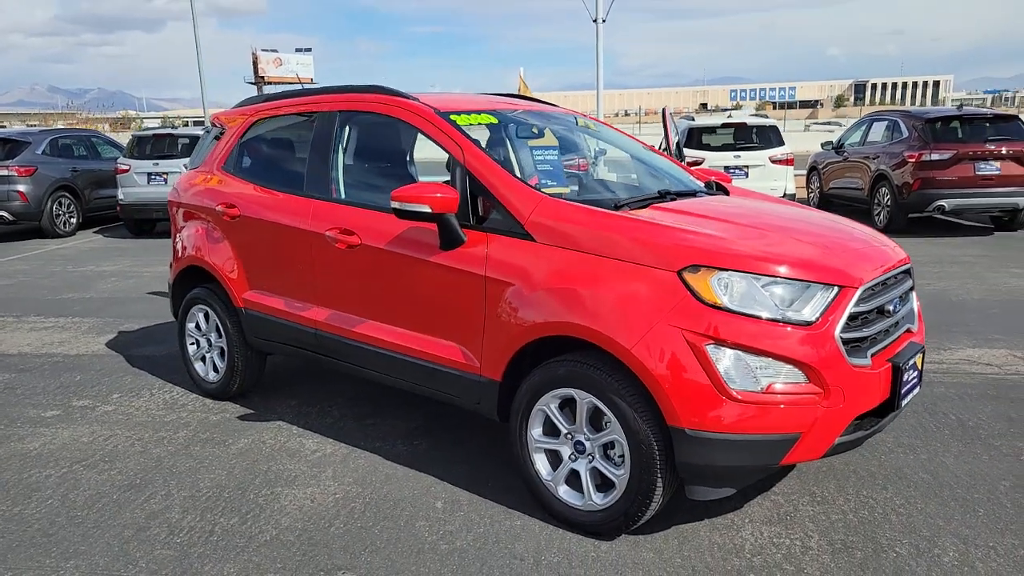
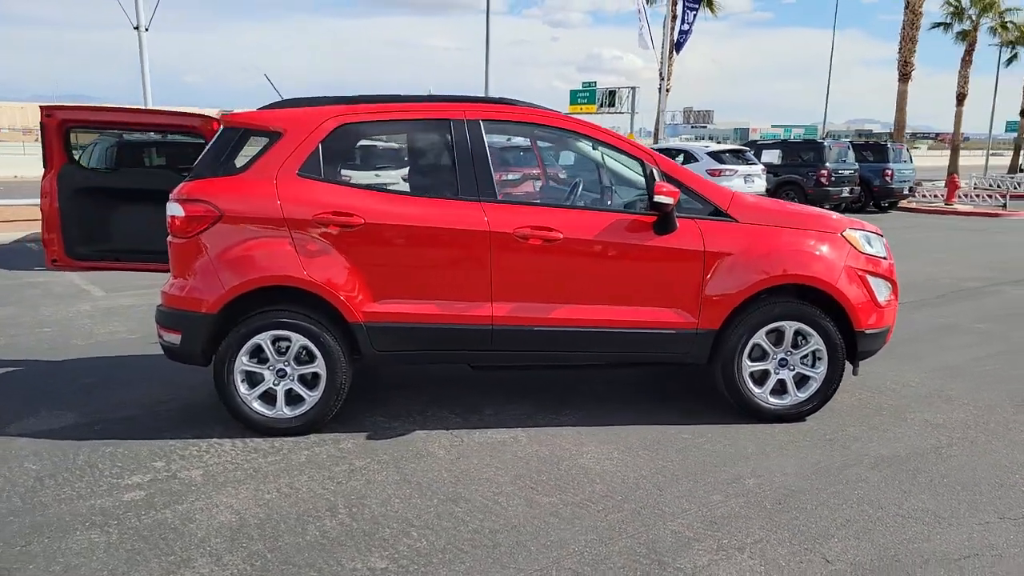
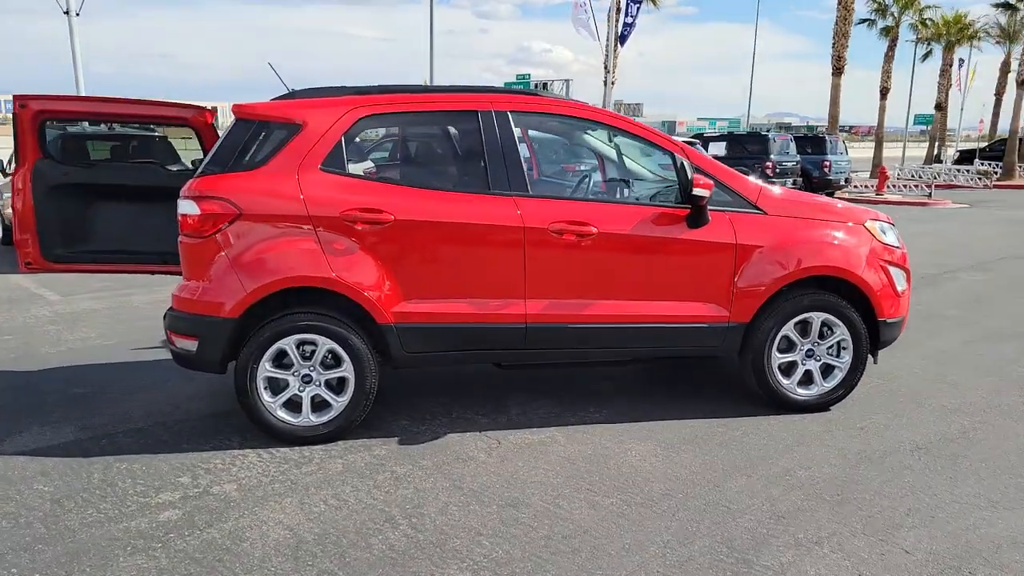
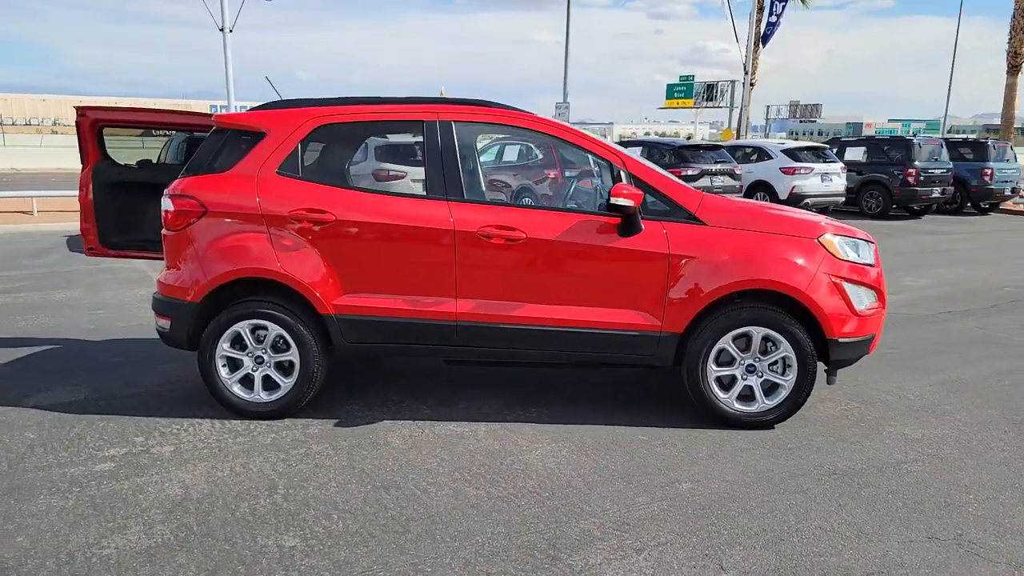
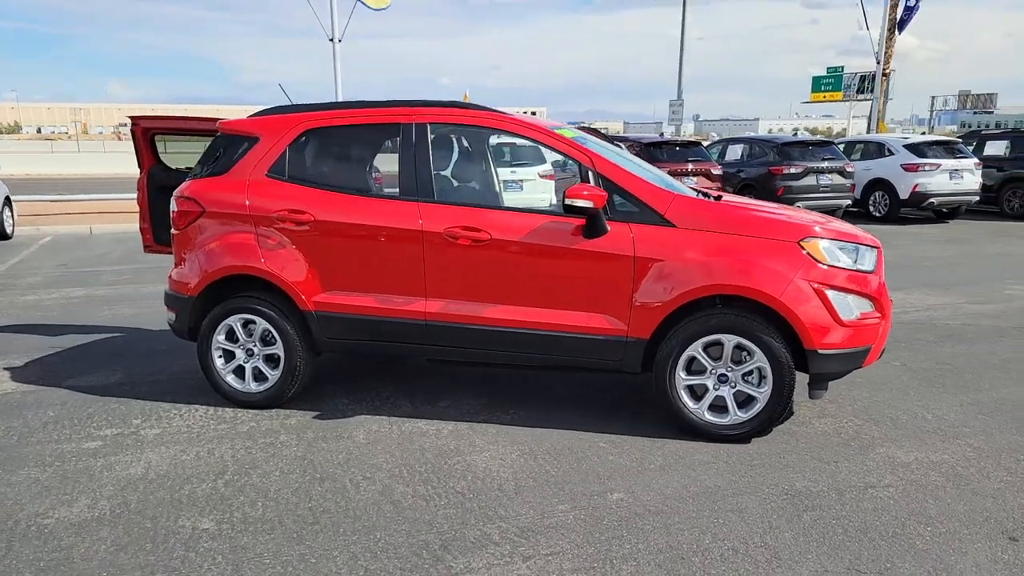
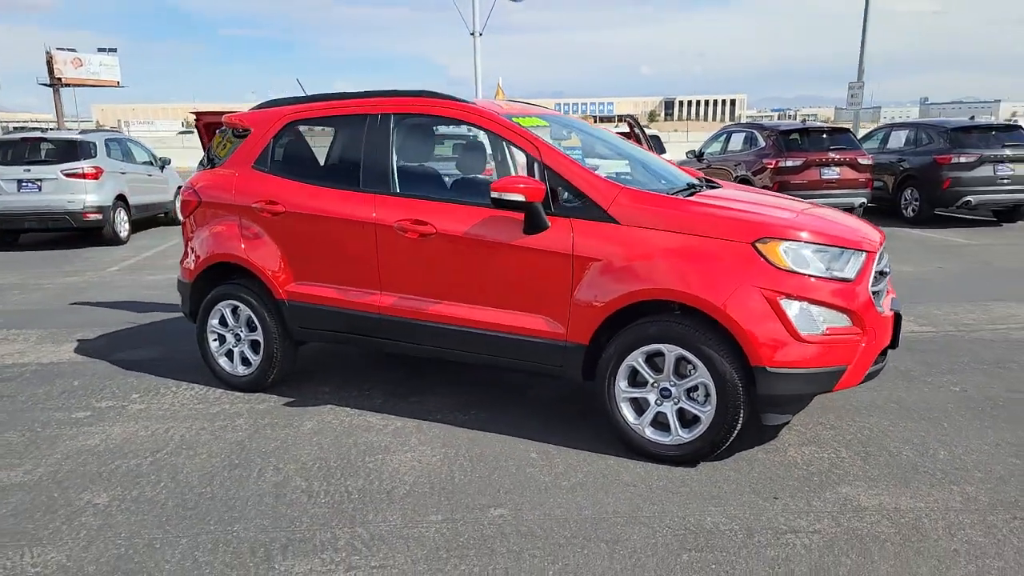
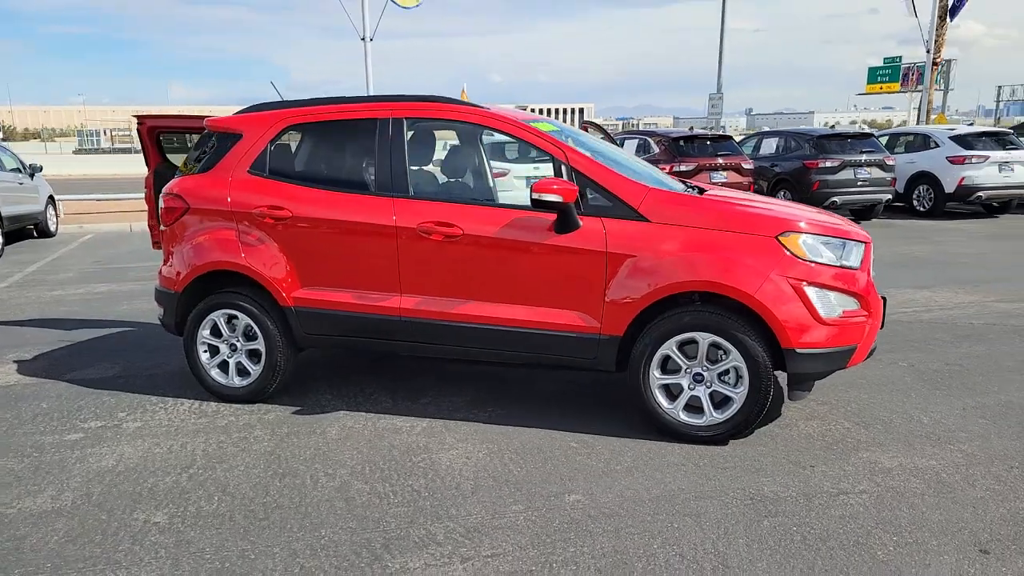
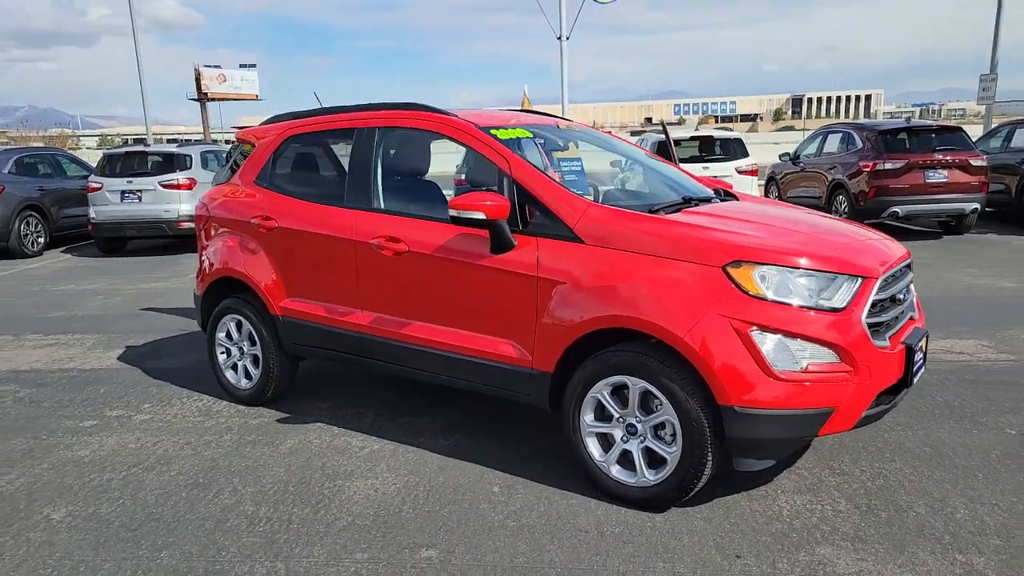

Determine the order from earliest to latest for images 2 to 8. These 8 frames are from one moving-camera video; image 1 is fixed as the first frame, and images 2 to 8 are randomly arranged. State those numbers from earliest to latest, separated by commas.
8, 6, 7, 5, 4, 2, 3
